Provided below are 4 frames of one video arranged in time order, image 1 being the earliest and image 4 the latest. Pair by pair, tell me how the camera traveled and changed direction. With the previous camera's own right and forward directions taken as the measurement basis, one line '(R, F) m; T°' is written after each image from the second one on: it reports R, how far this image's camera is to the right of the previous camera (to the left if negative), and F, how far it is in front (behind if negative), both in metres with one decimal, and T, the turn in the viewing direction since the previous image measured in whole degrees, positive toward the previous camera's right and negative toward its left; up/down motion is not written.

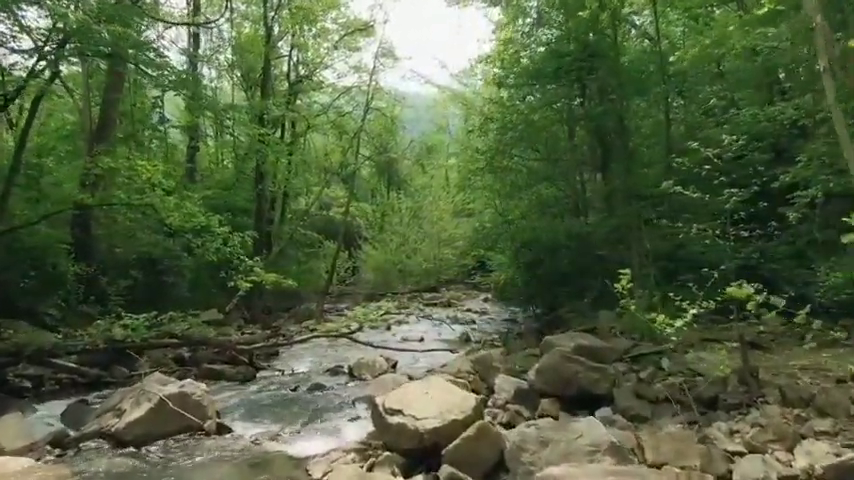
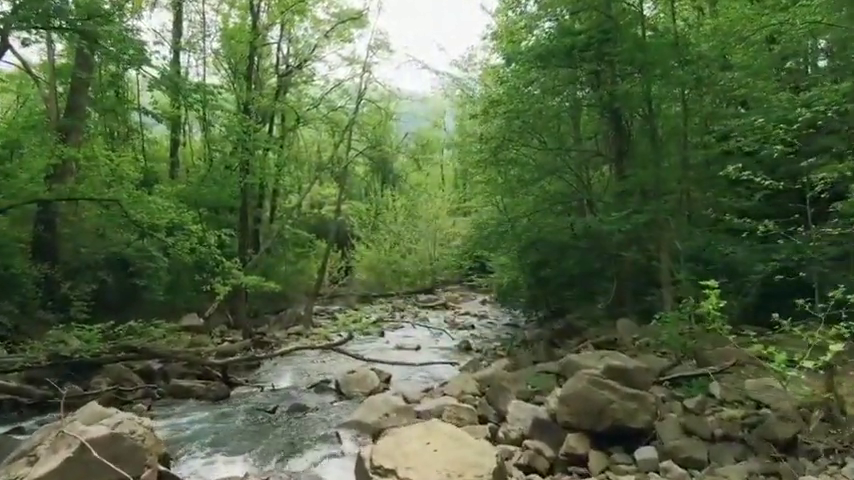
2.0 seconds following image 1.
(-0.1, +1.5) m; 0°
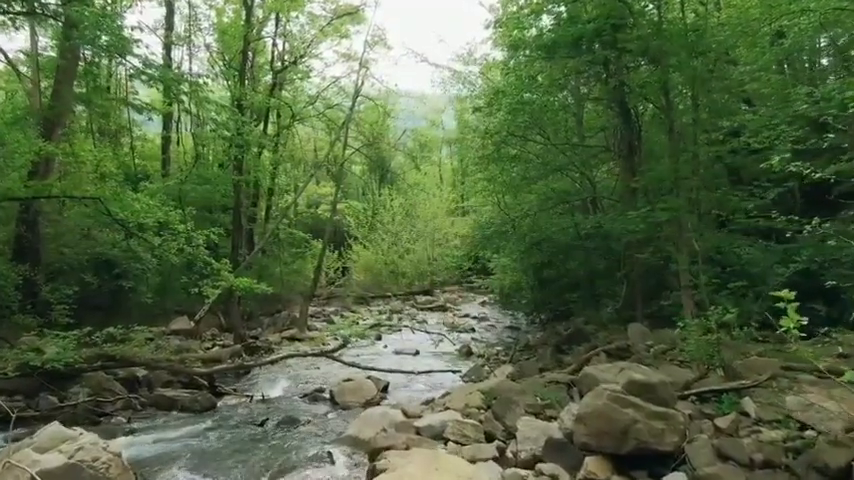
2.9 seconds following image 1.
(0.0, +0.7) m; 0°
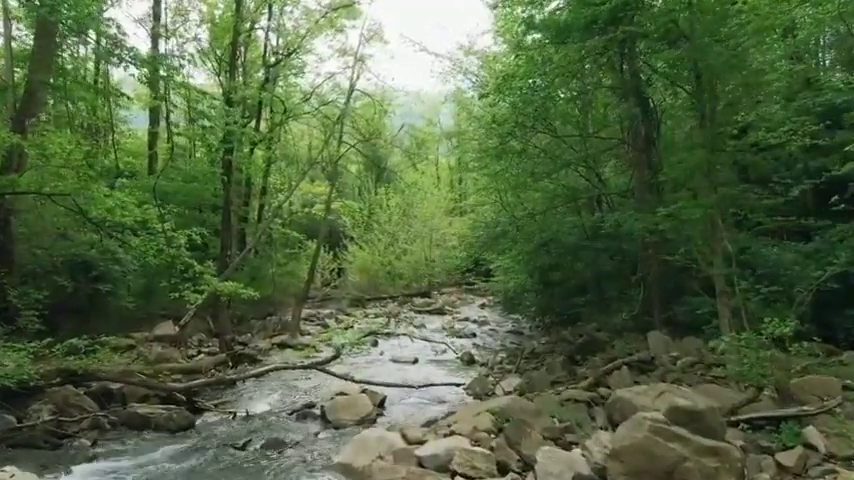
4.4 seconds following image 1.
(-0.1, +1.0) m; 0°
